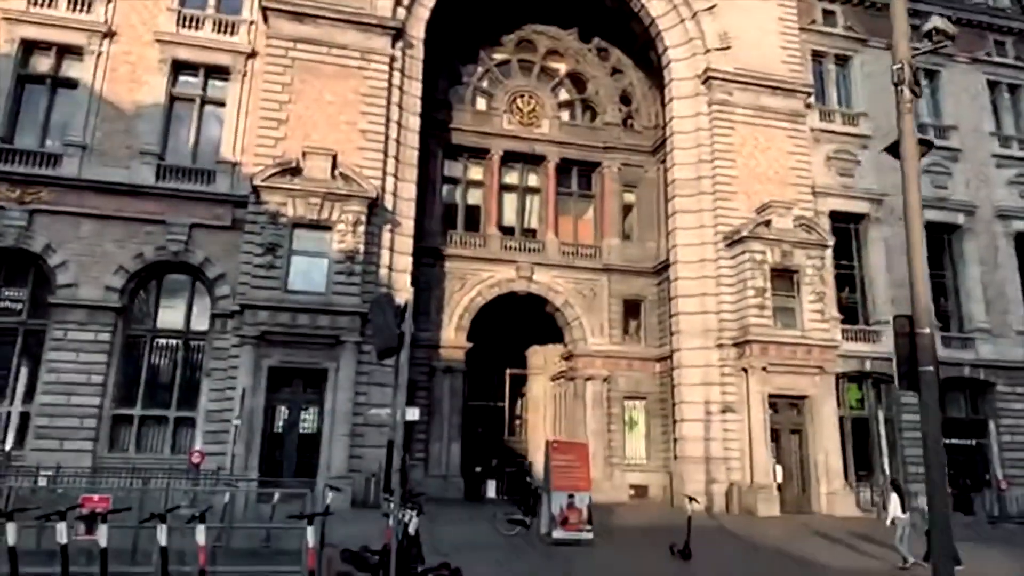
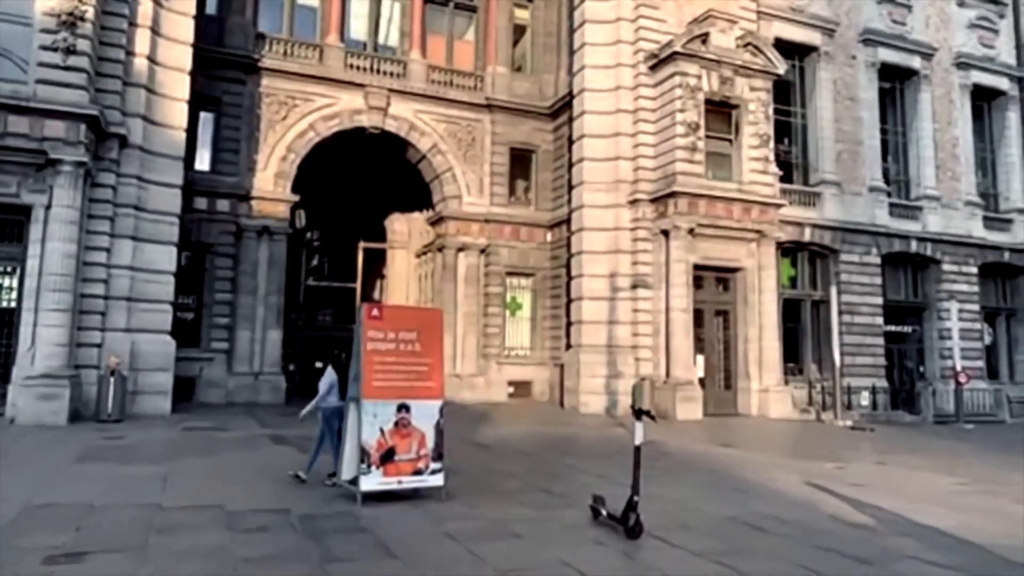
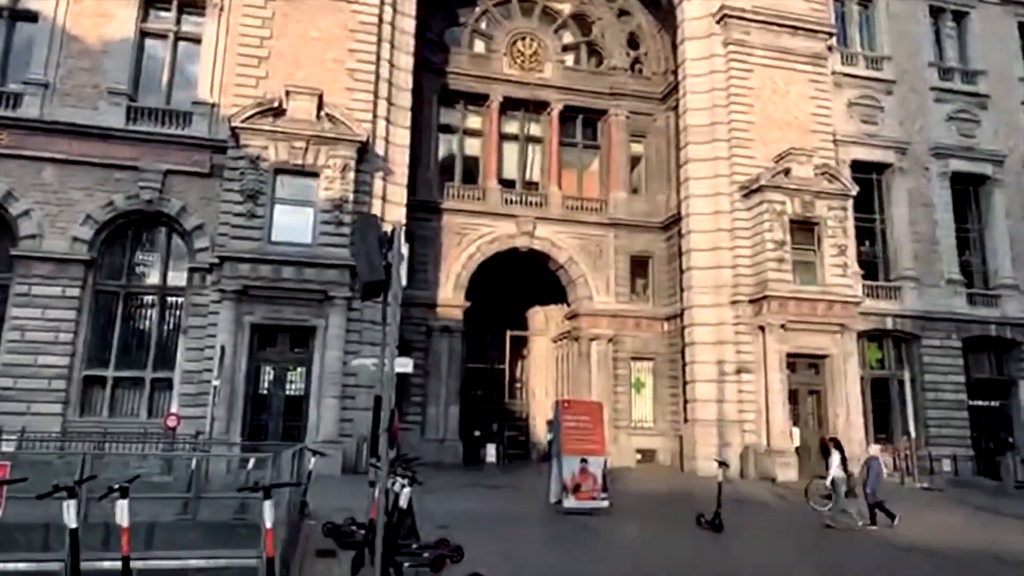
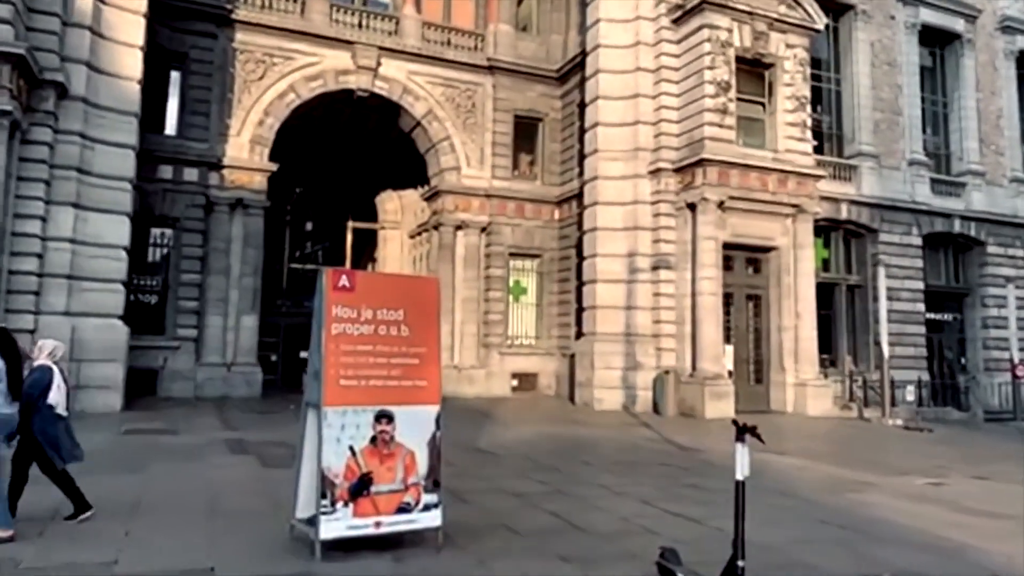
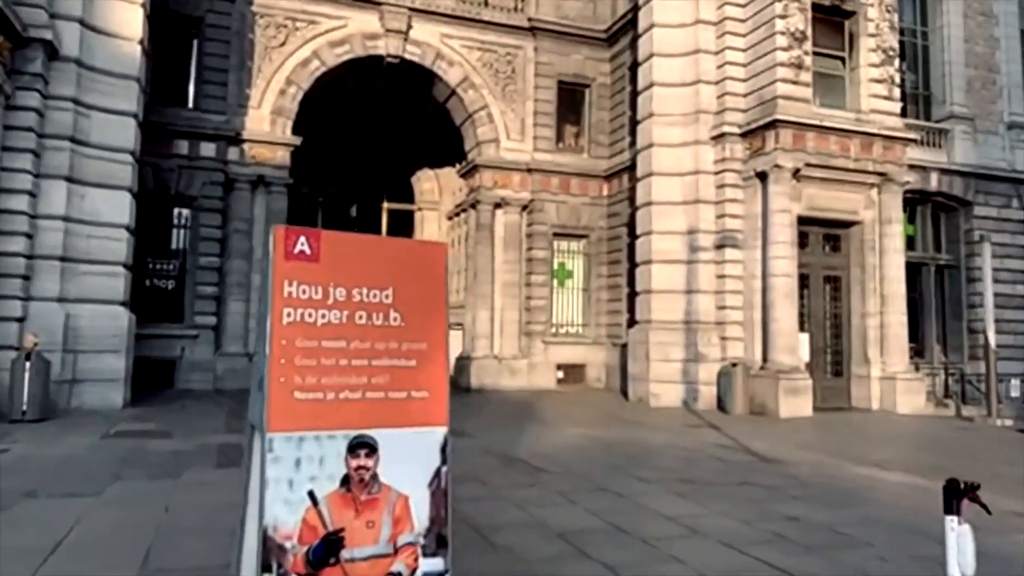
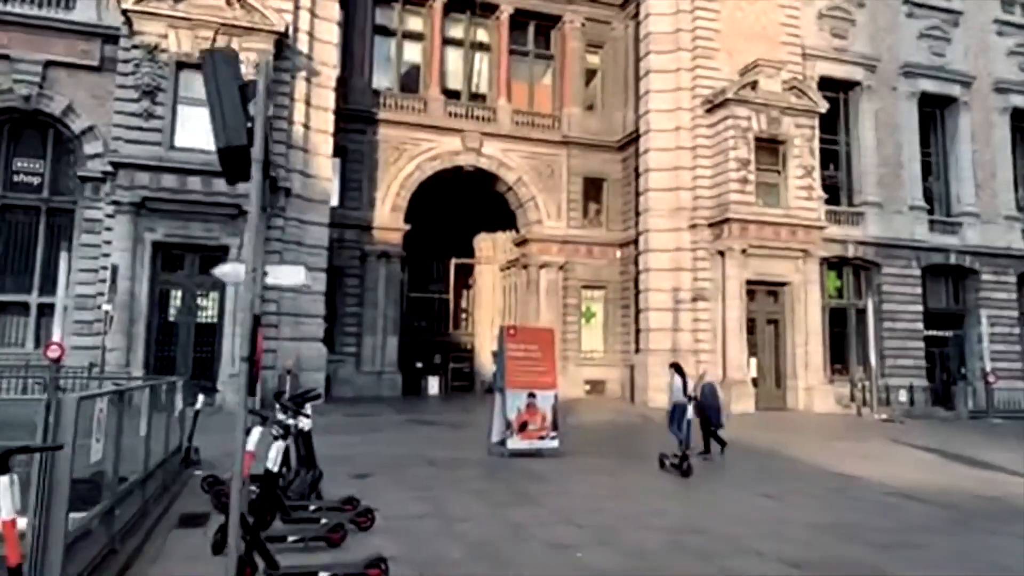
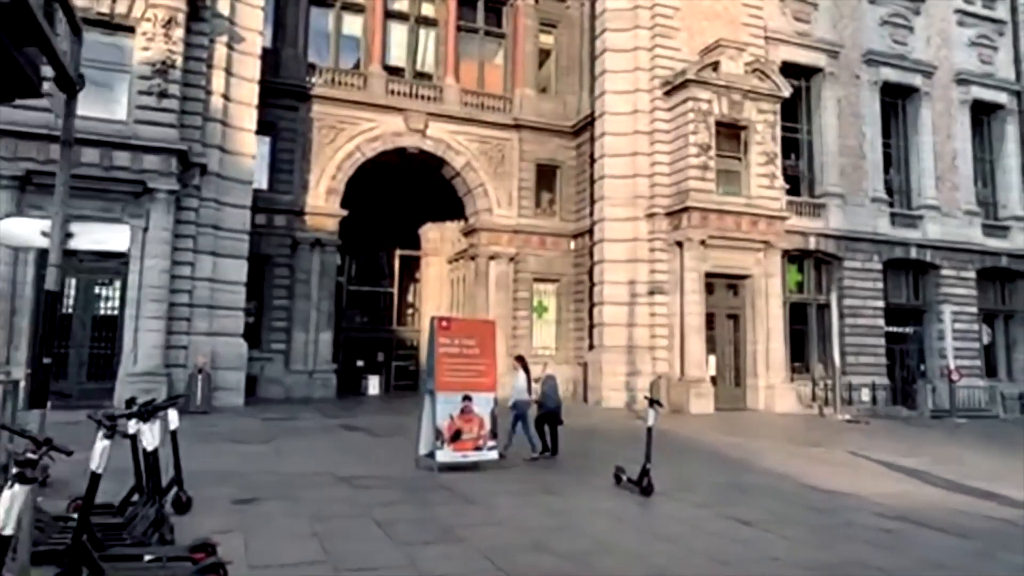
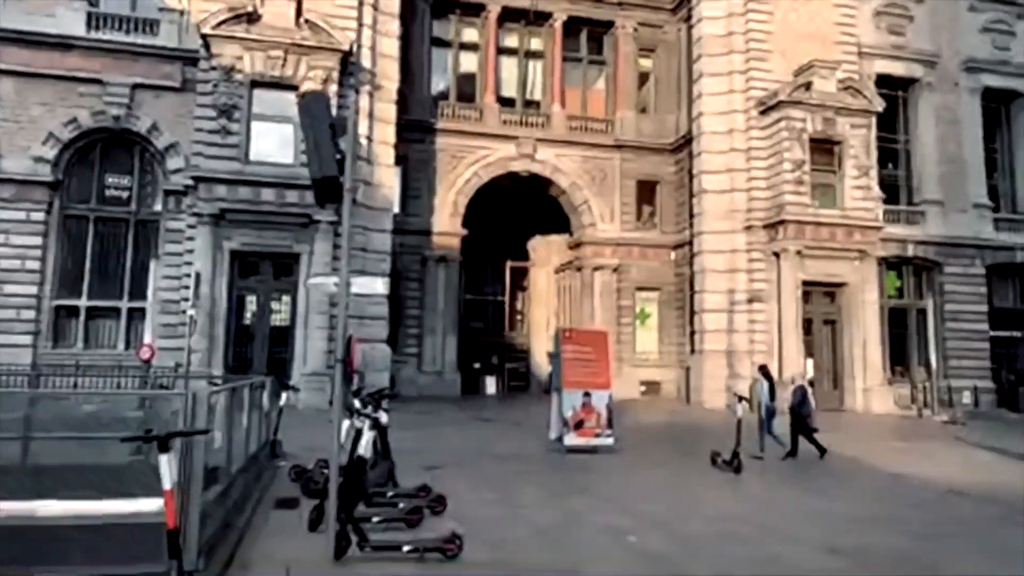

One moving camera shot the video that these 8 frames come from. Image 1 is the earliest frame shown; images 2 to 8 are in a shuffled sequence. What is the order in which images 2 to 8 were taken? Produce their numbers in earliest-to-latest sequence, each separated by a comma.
3, 8, 6, 7, 2, 4, 5
